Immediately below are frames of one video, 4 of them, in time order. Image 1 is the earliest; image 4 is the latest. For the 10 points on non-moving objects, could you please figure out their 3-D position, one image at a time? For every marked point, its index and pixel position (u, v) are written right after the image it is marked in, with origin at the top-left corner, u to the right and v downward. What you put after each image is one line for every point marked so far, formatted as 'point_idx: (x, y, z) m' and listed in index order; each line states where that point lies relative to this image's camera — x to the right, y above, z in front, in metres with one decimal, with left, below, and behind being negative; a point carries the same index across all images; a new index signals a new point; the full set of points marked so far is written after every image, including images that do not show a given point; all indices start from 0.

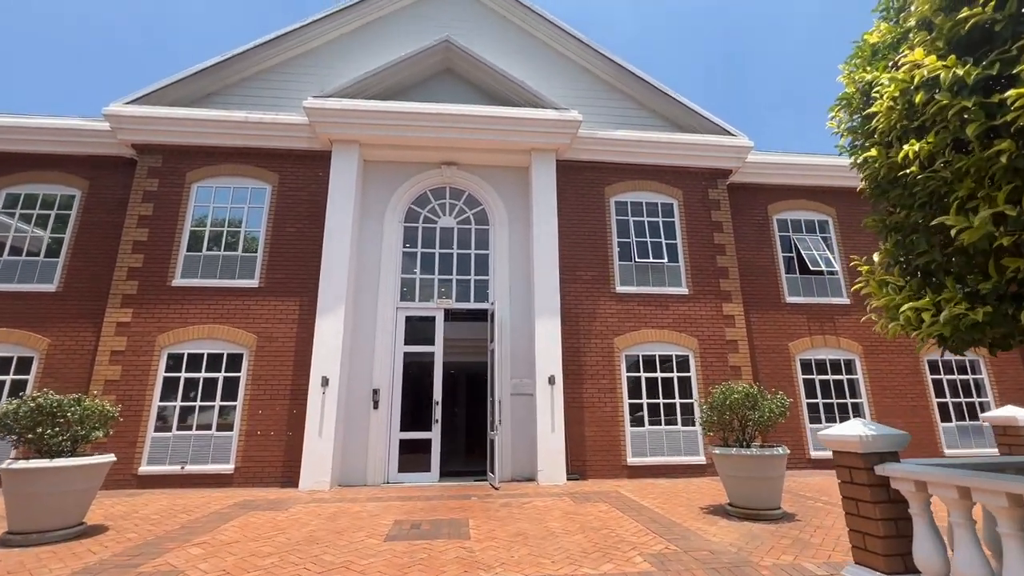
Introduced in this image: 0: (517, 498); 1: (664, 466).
0: (+0.1, -3.6, +8.1) m
1: (+3.3, -3.8, +10.2) m
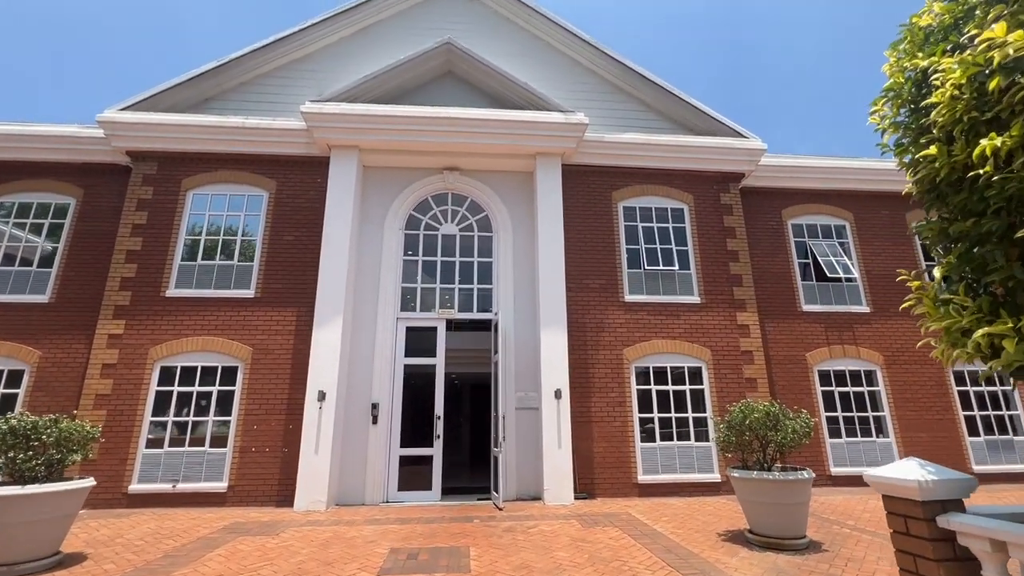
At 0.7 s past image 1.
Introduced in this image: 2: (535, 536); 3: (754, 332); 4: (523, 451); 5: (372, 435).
0: (+0.1, -3.7, +7.6) m
1: (+3.4, -4.0, +9.7) m
2: (+0.3, -3.5, +6.7) m
3: (+5.5, -1.0, +10.7) m
4: (+0.2, -3.3, +9.6) m
5: (-2.8, -2.9, +9.4) m
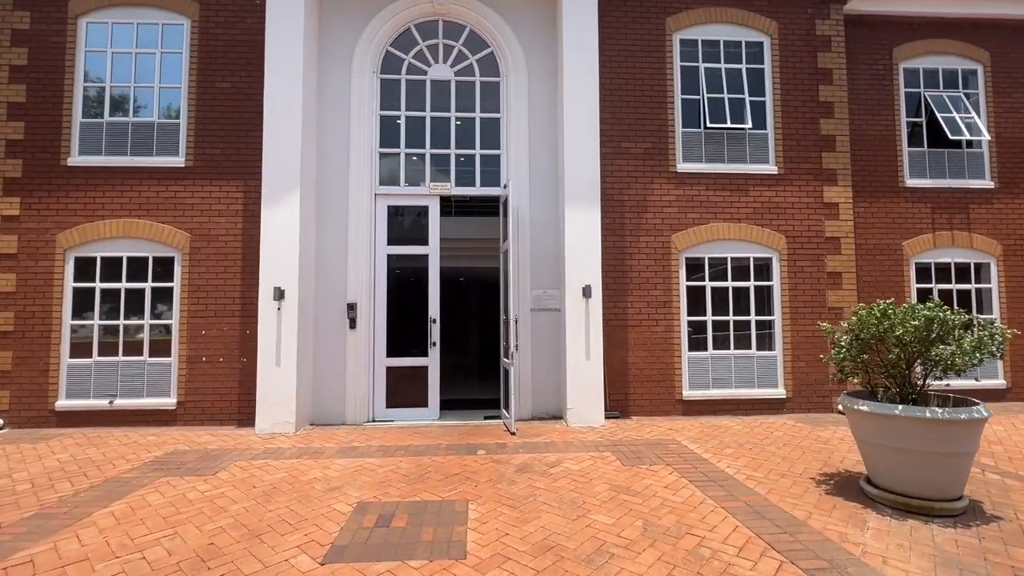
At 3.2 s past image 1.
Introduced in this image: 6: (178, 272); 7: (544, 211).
0: (+0.3, -2.0, +5.8) m
1: (+3.6, -1.9, +7.9) m
2: (+0.5, -2.0, +4.8) m
3: (+5.7, +1.3, +8.2) m
4: (+0.5, -1.2, +7.6) m
5: (-2.6, -0.9, +7.5) m
6: (-5.3, +0.3, +7.4) m
7: (+0.5, +1.3, +7.8) m
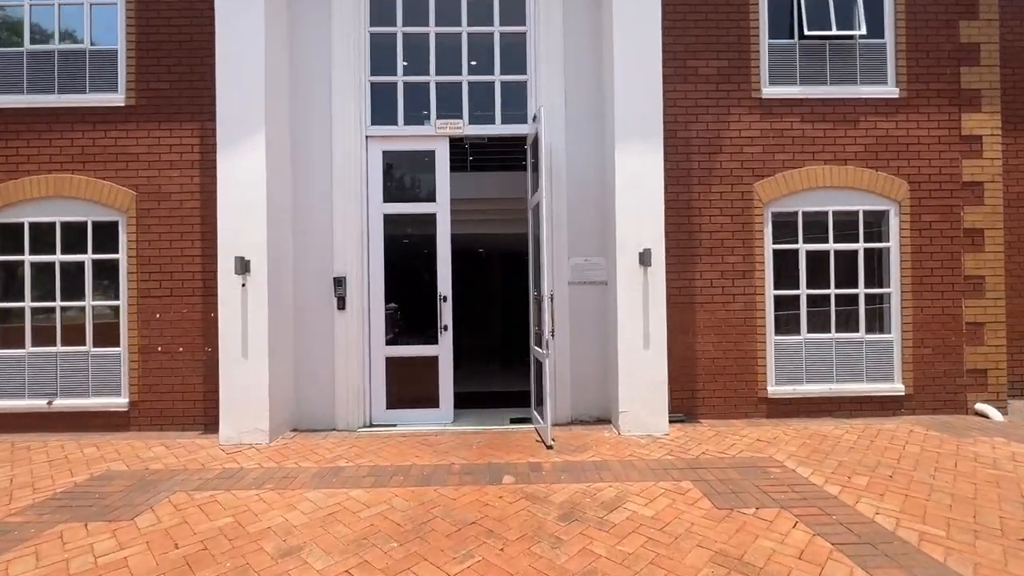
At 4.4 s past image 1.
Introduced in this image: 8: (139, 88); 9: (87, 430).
0: (+0.7, -1.7, +4.1) m
1: (+4.1, -1.4, +6.0) m
2: (+0.8, -1.7, +3.2) m
3: (+6.1, +1.8, +6.1) m
4: (+0.9, -0.8, +5.9) m
5: (-2.2, -0.5, +5.9) m
6: (-4.9, +0.6, +5.9) m
7: (+0.9, +1.7, +6.0) m
8: (-4.7, +2.5, +5.9) m
9: (-5.3, -1.8, +5.9) m
